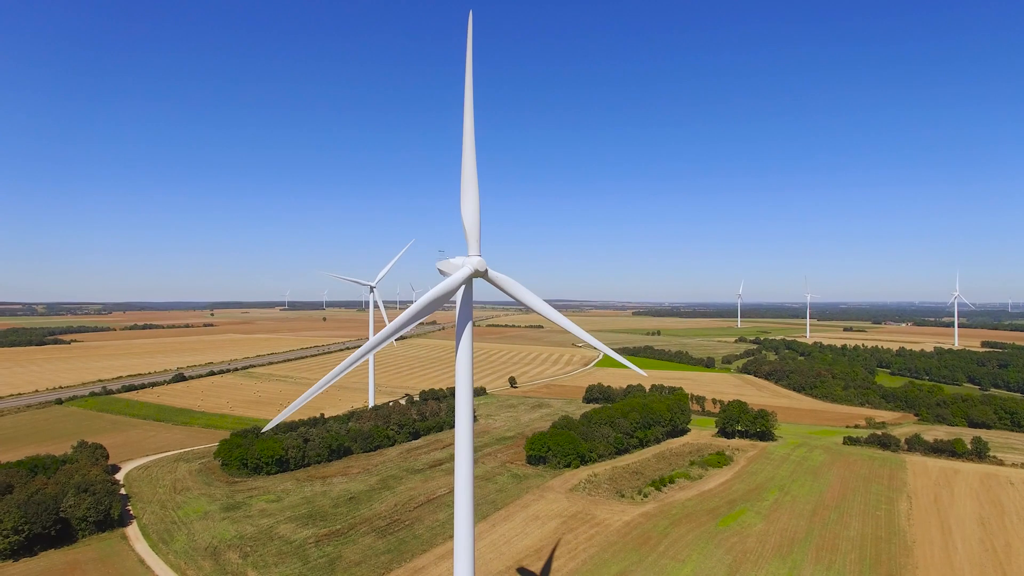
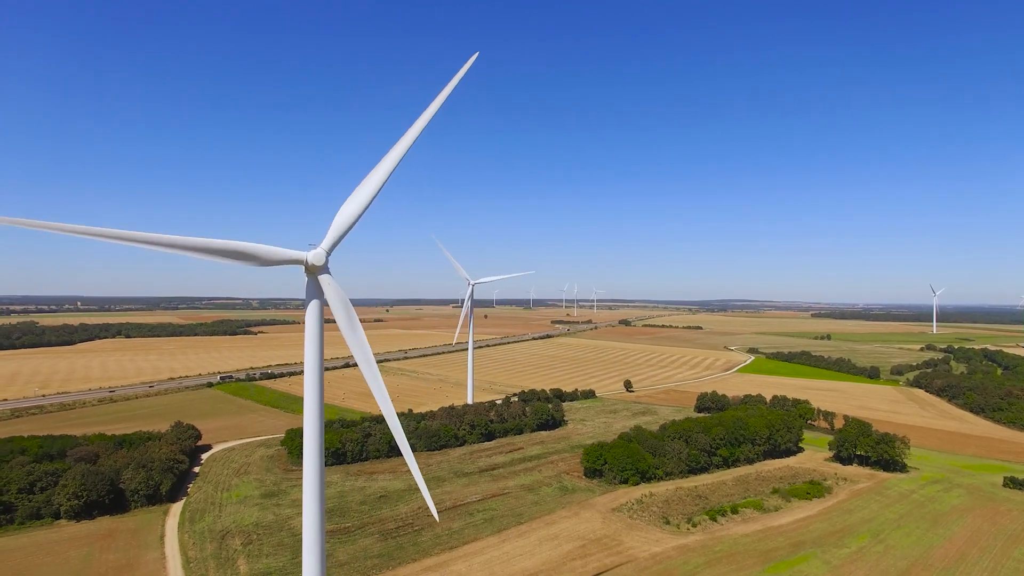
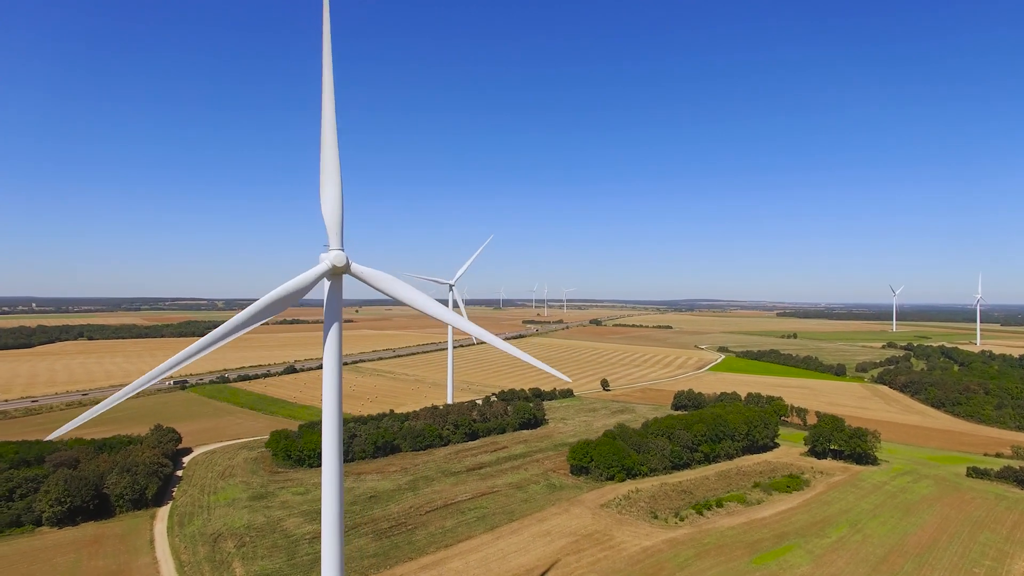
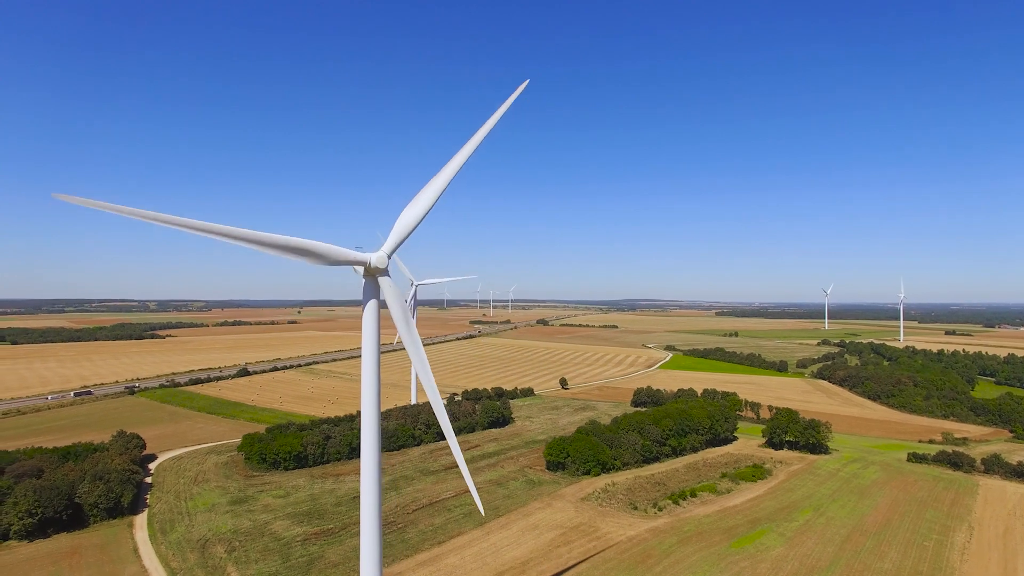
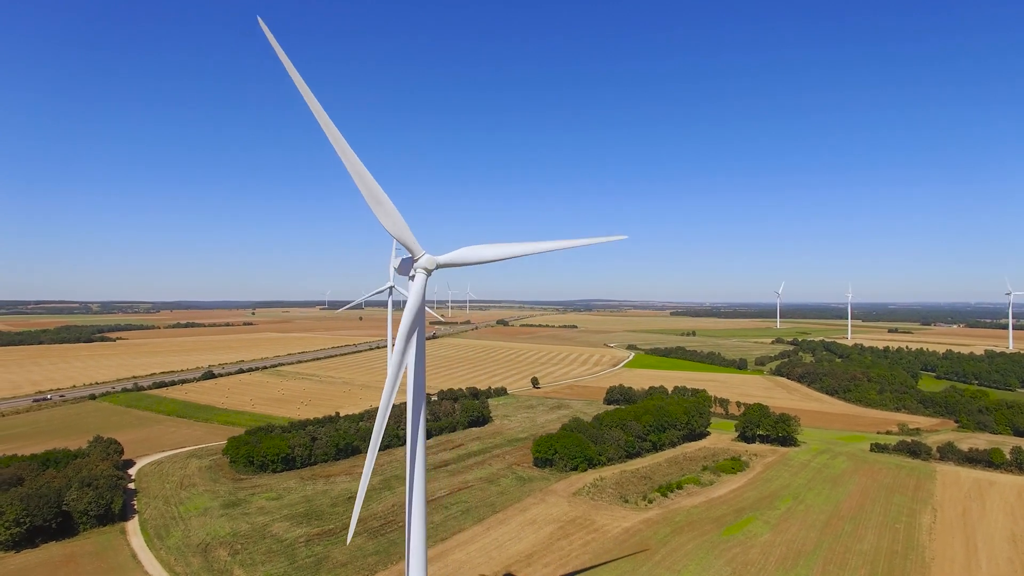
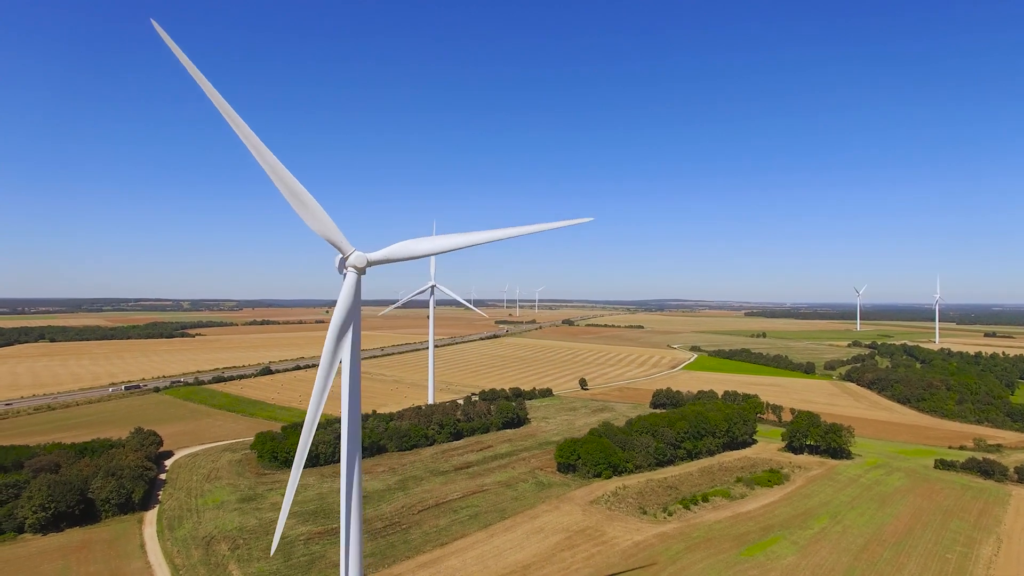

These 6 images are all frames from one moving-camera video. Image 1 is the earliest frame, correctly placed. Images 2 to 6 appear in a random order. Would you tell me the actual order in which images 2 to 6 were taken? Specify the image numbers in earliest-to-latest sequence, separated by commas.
5, 4, 6, 3, 2
